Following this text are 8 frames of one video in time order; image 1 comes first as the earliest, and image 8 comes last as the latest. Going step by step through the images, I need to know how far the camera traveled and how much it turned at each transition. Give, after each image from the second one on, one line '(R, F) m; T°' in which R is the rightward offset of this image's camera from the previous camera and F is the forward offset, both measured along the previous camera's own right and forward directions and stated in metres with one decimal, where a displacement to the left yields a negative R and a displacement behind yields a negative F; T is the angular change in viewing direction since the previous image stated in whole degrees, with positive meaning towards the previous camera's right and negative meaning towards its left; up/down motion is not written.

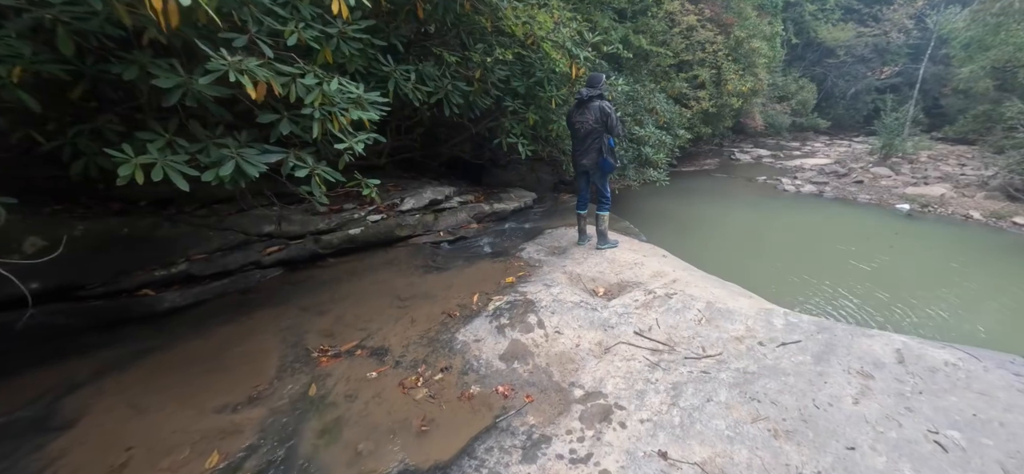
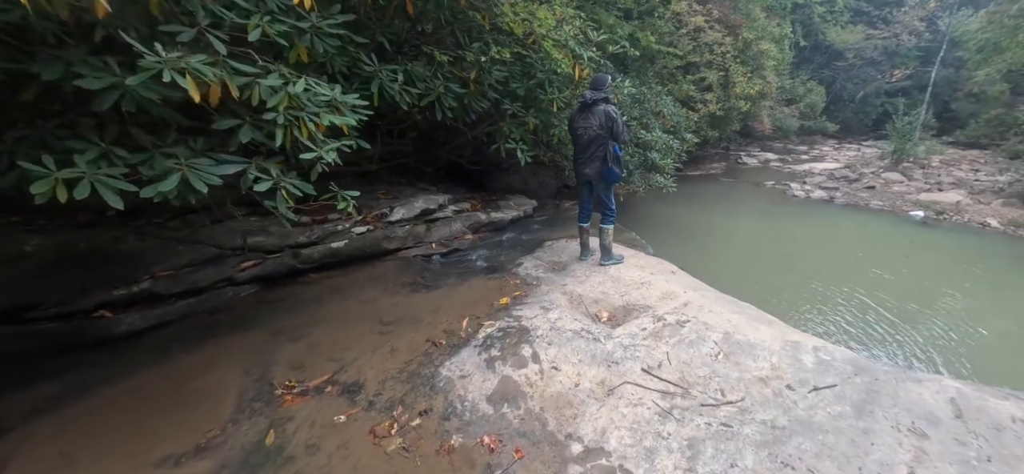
(+0.1, +0.3) m; -1°
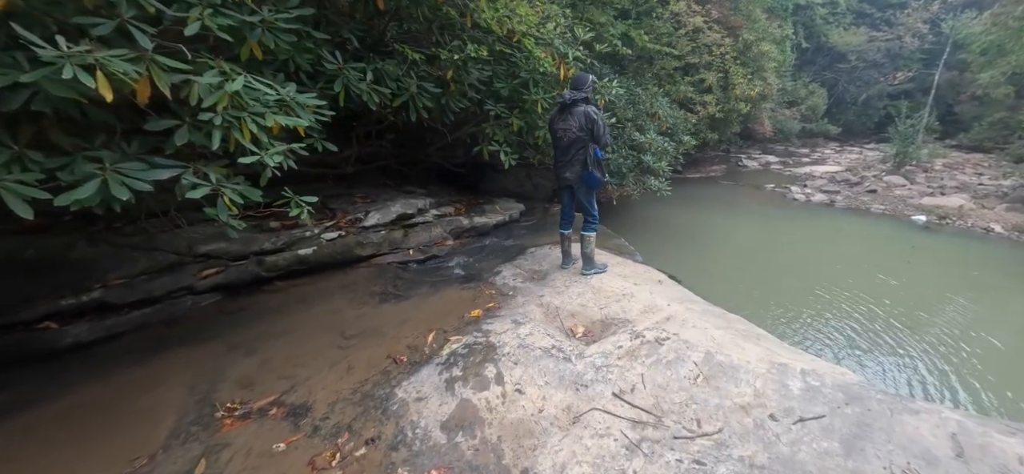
(+0.2, +0.2) m; 0°
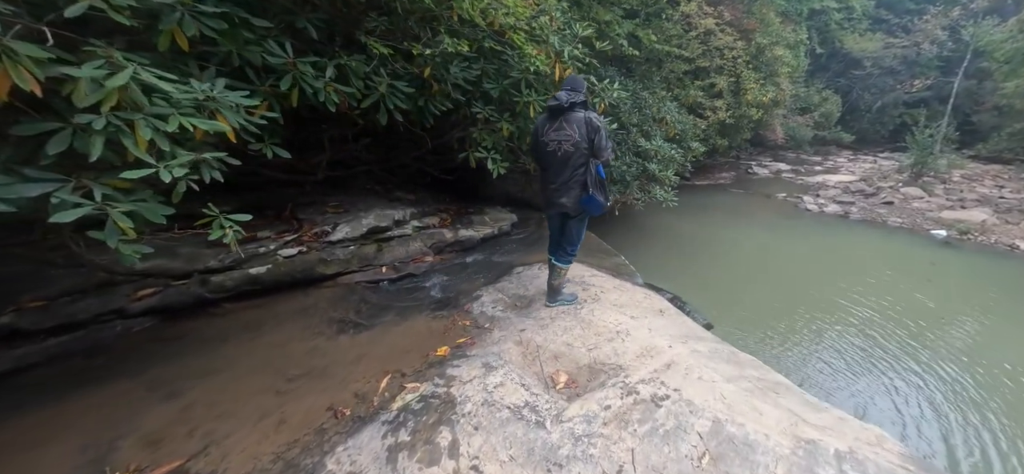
(+0.2, +0.5) m; -1°
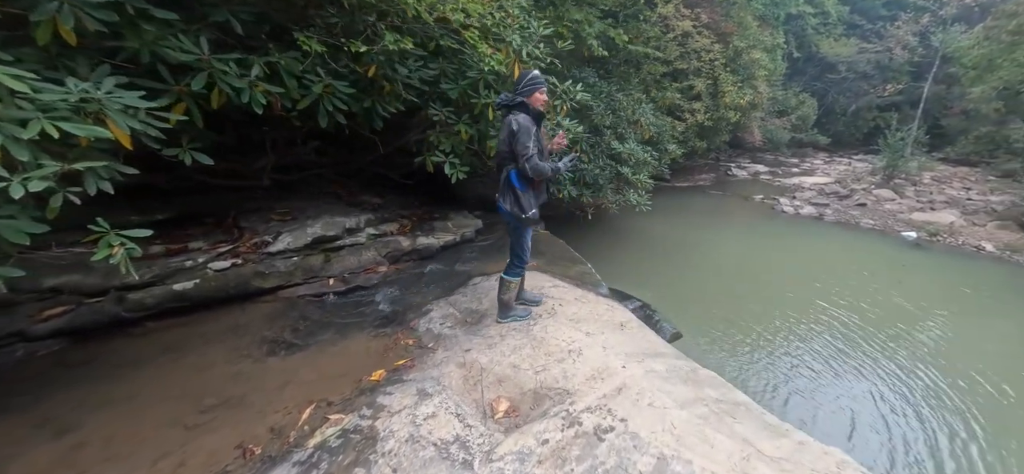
(+0.3, +0.2) m; +2°
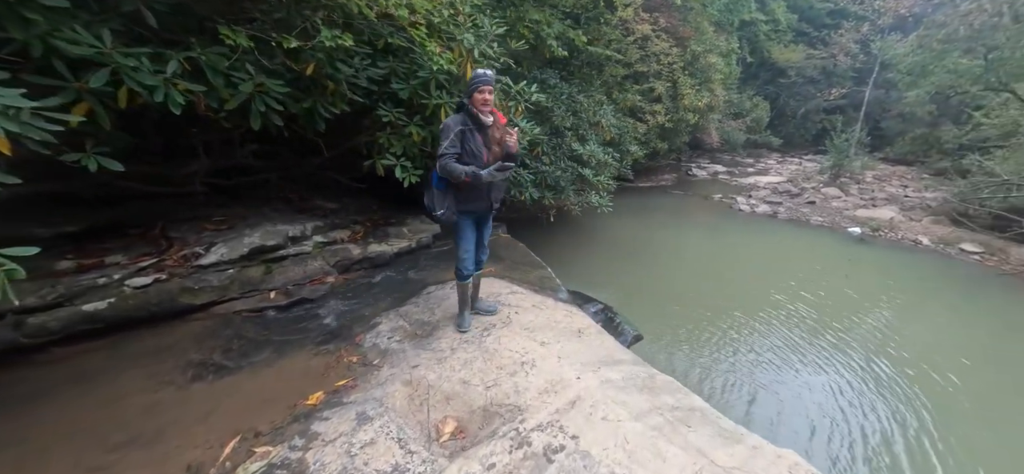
(+0.1, +0.1) m; +4°
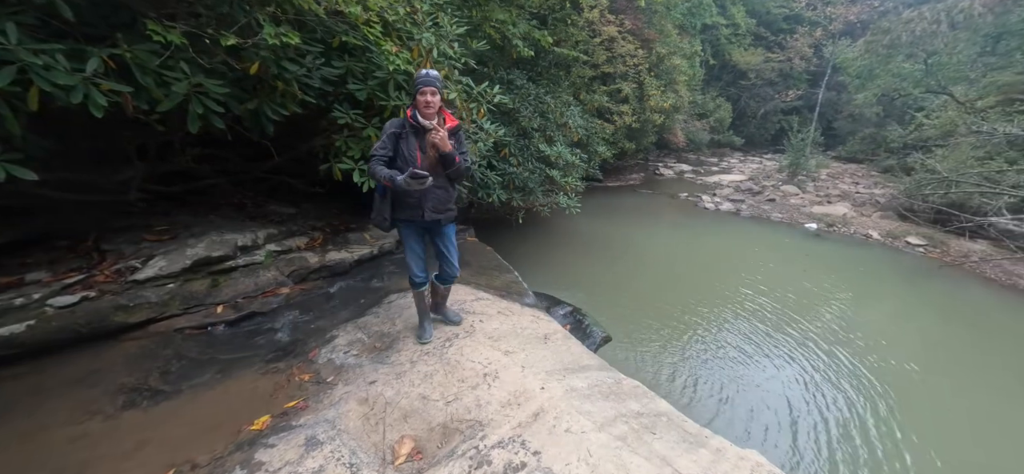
(+0.1, +0.1) m; +4°
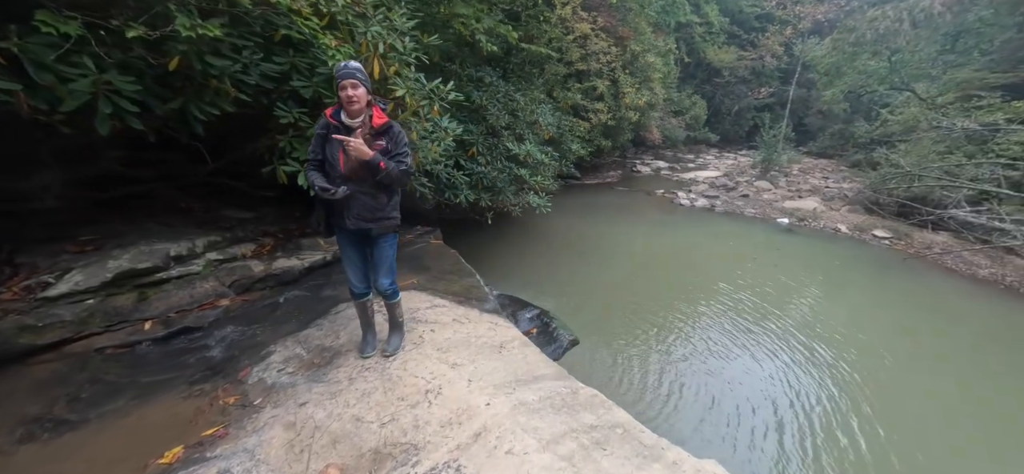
(+0.2, +0.1) m; +2°
